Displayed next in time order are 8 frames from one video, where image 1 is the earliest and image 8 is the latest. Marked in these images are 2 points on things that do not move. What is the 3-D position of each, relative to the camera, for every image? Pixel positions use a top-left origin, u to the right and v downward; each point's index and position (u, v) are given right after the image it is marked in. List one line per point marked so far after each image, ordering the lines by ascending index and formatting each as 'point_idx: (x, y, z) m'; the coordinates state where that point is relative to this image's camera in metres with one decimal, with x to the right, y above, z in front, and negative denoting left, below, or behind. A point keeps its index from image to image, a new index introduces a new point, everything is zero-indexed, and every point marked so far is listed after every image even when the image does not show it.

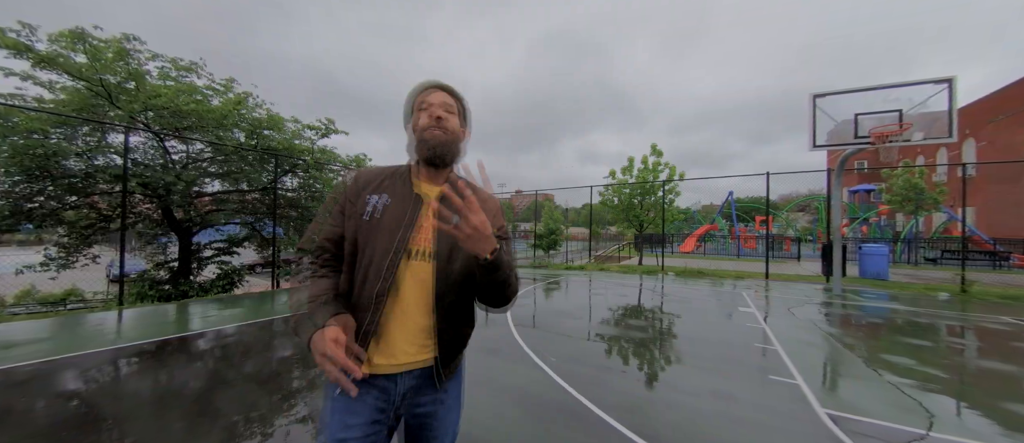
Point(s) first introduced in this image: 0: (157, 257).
0: (-7.2, -0.7, +6.7) m
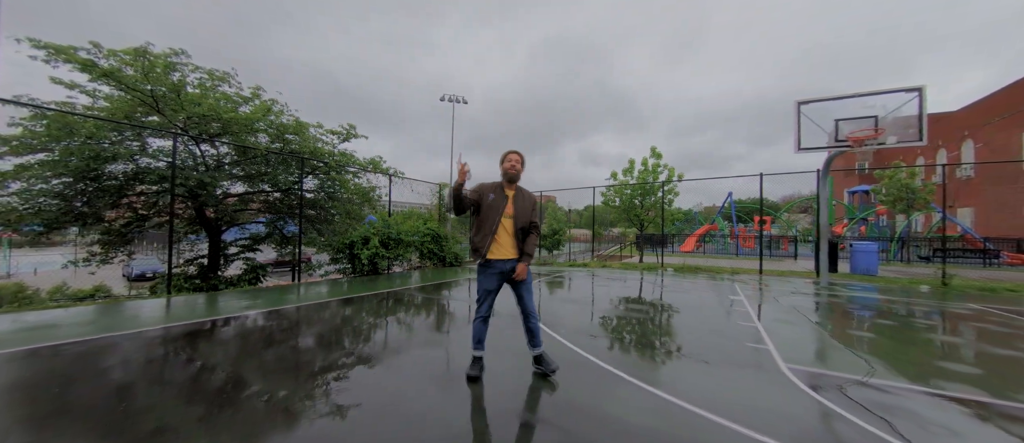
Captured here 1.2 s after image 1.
0: (-7.0, -0.7, +7.2) m
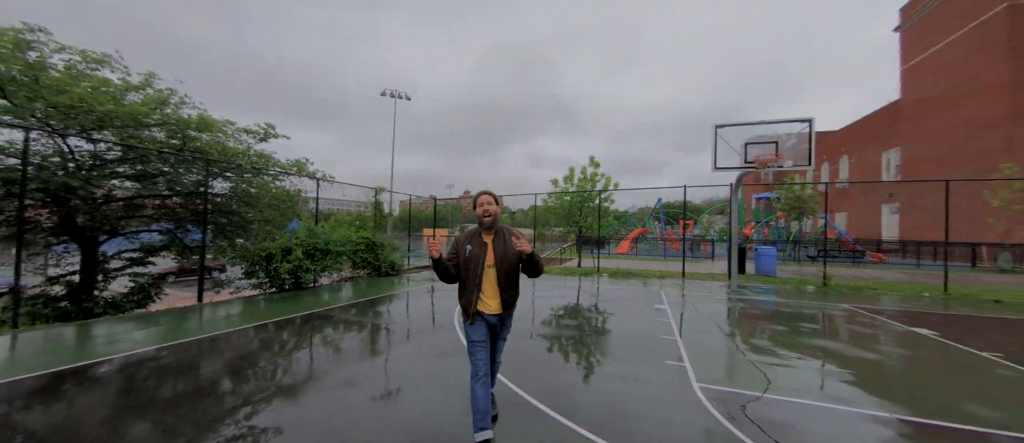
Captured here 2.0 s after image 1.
0: (-8.2, -0.9, +5.9) m
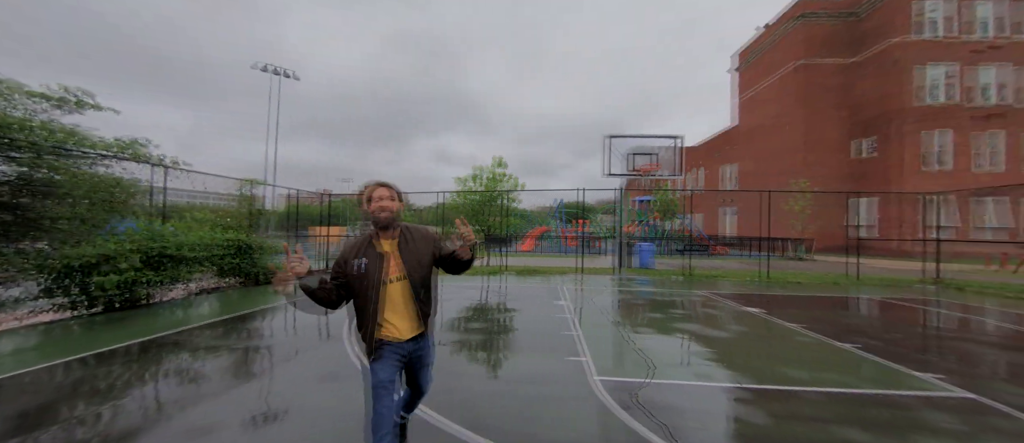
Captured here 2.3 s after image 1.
0: (-9.5, -0.9, +3.4) m
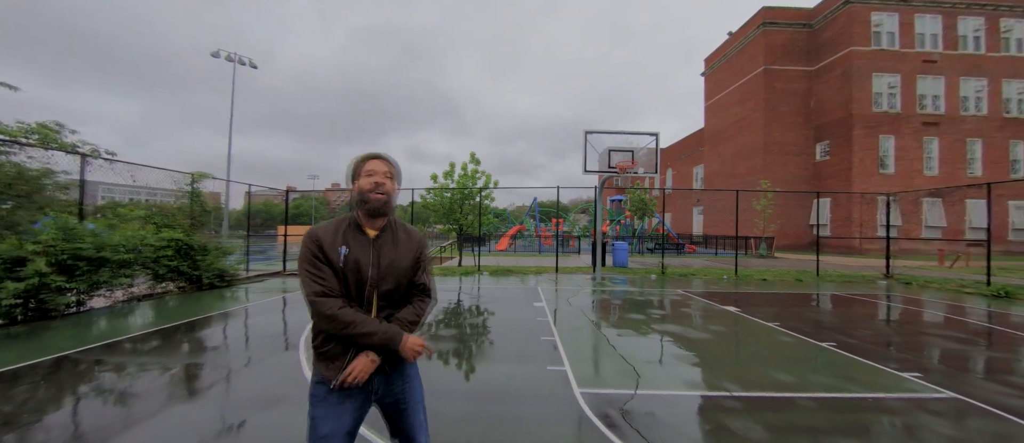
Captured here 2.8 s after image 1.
0: (-9.7, -0.8, +2.3) m
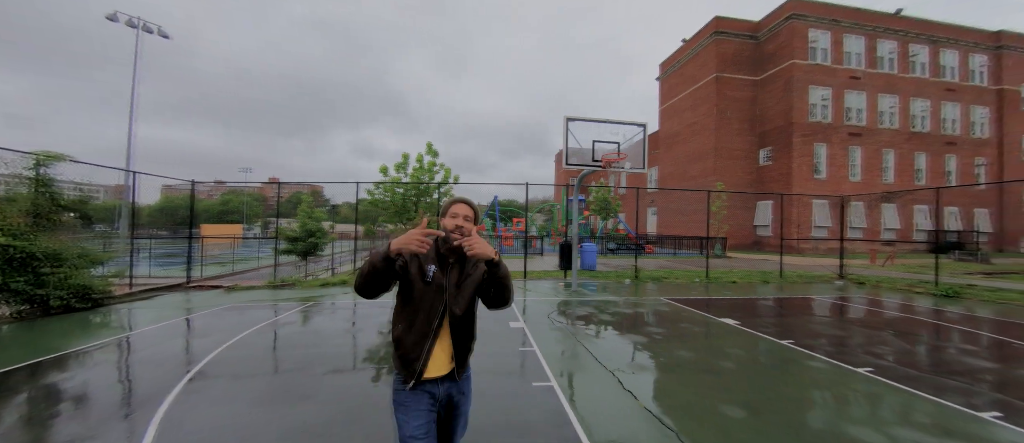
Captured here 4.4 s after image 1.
0: (-9.6, -0.8, 0.0) m
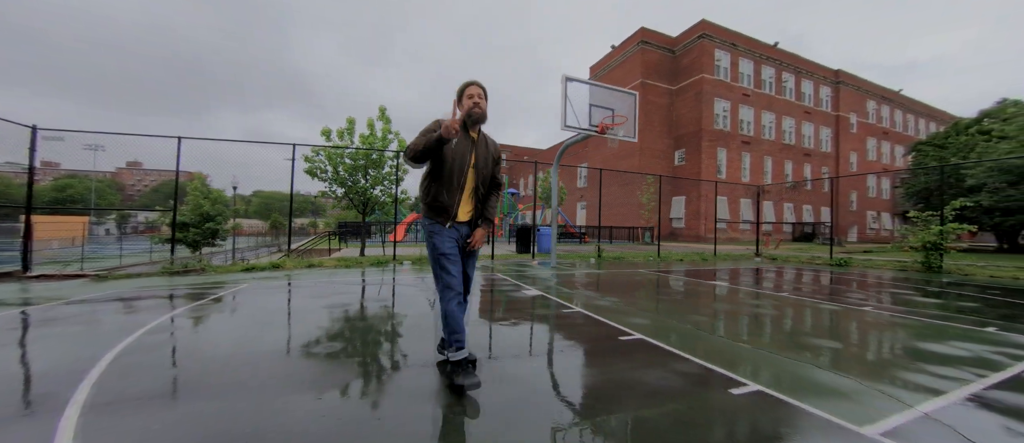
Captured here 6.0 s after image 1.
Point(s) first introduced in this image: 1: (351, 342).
0: (-8.1, -0.2, -2.6) m
1: (-1.8, -1.3, +3.3) m
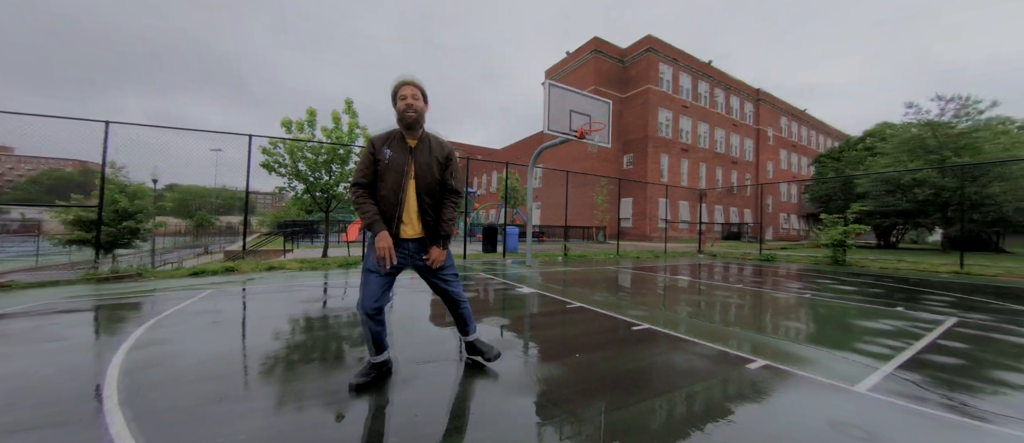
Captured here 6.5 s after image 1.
0: (-7.1, -0.1, -3.6) m
1: (-1.7, -1.3, +3.2) m
